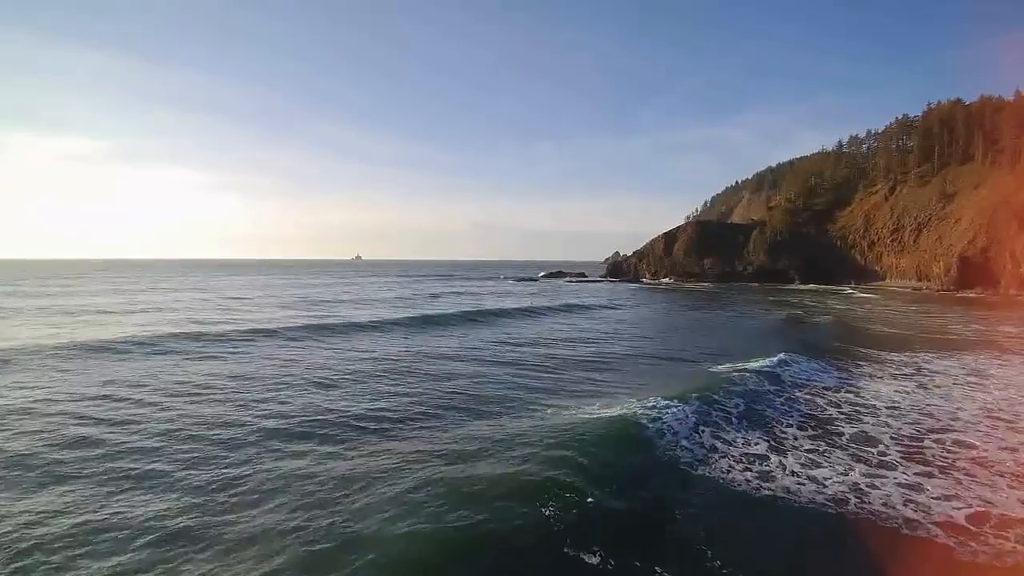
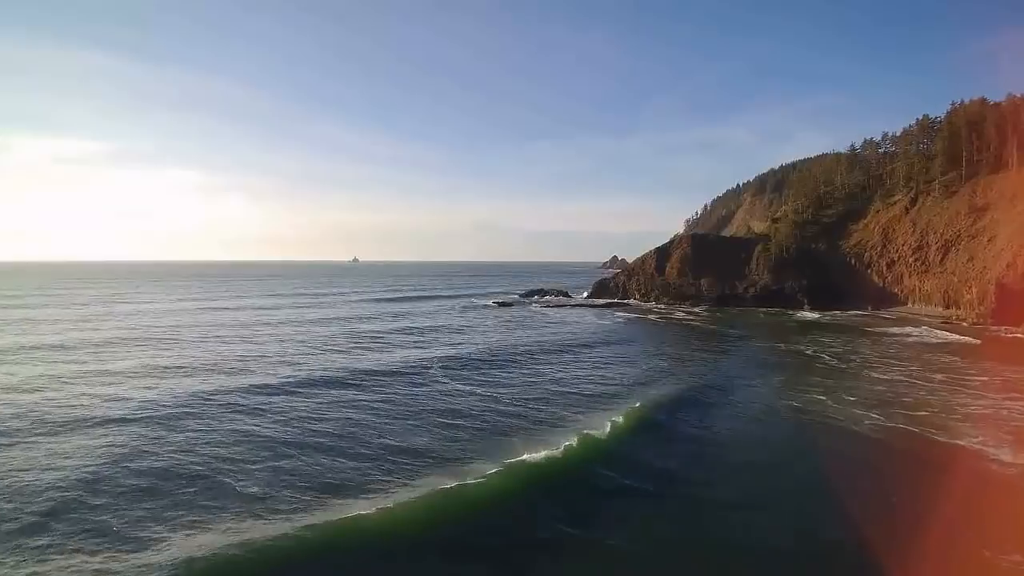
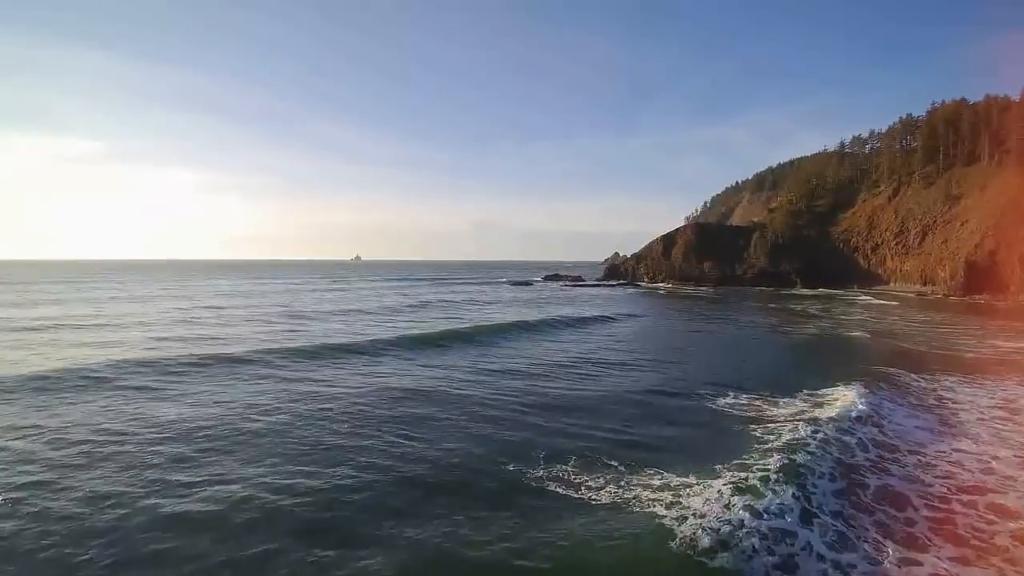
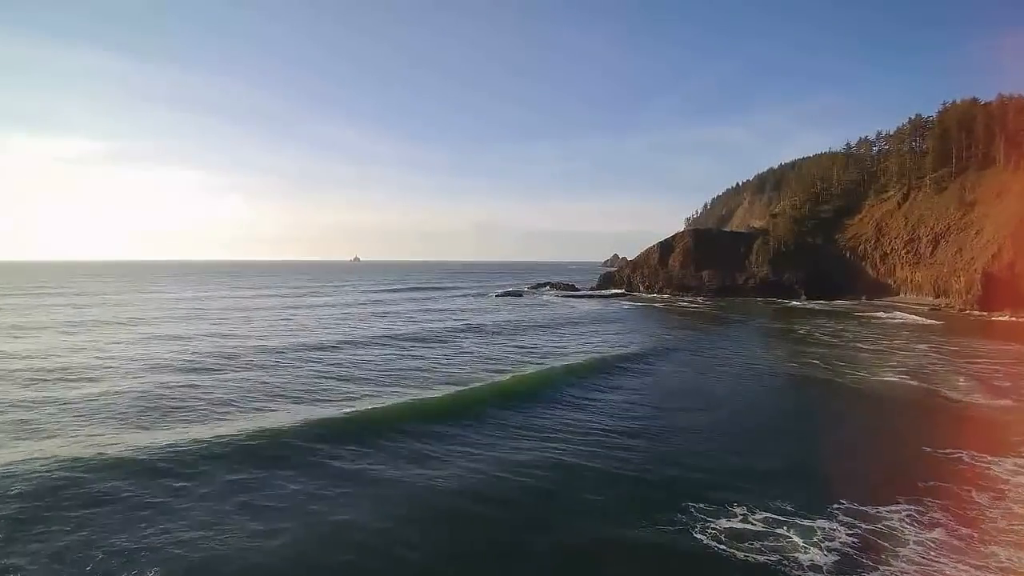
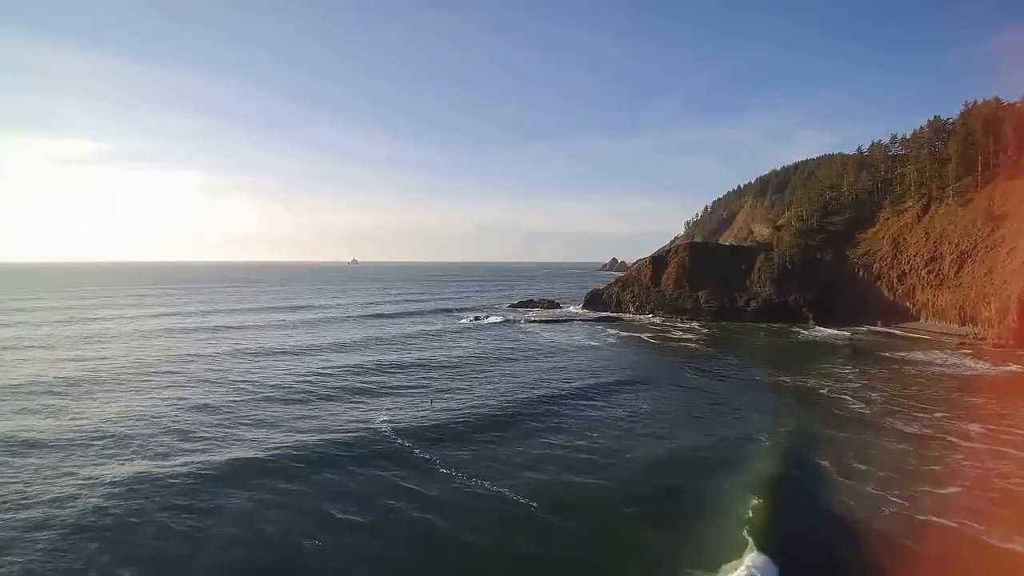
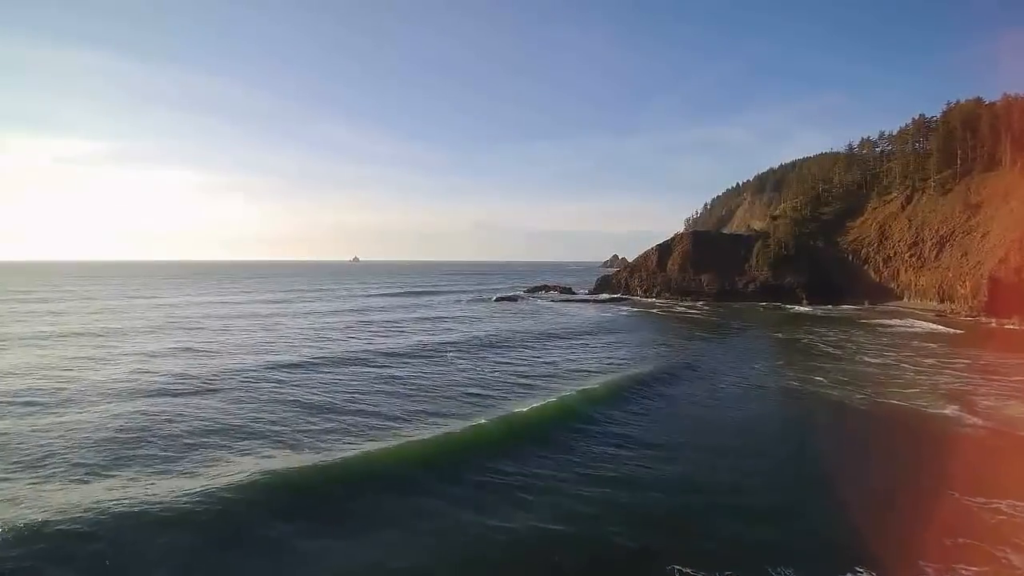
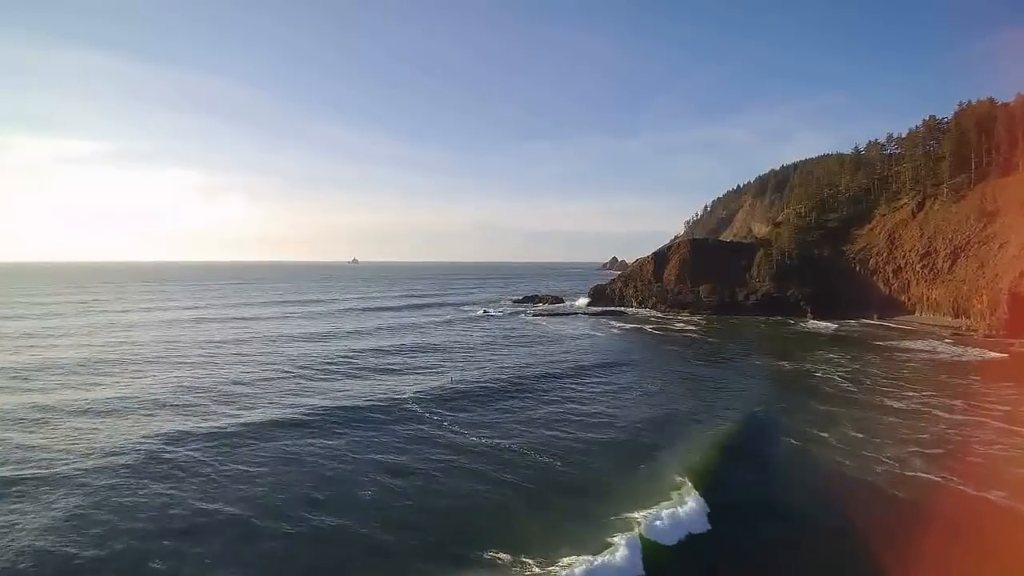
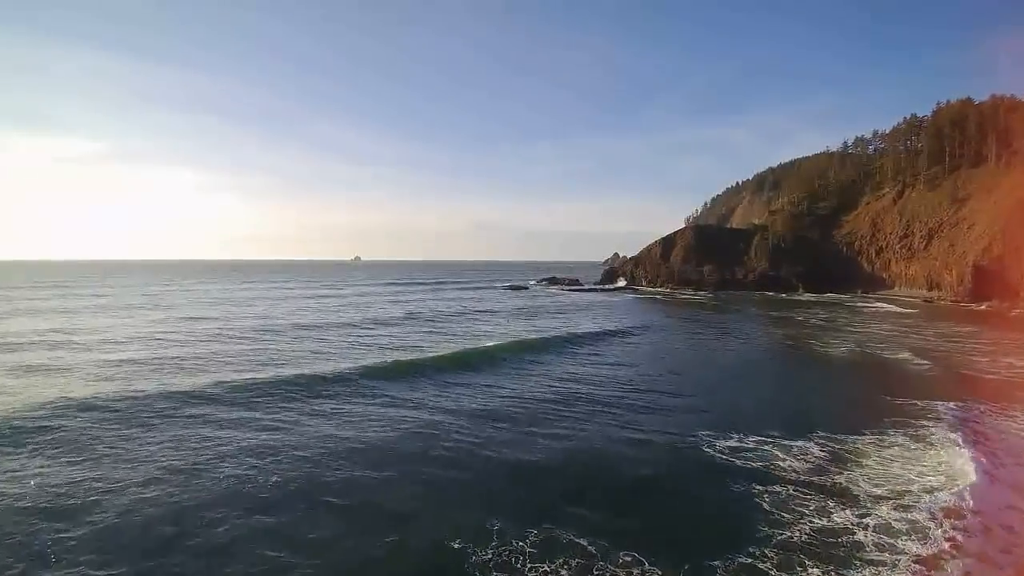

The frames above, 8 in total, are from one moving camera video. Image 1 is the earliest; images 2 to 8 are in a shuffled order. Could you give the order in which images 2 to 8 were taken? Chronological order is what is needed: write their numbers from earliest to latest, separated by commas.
3, 8, 4, 6, 2, 7, 5
